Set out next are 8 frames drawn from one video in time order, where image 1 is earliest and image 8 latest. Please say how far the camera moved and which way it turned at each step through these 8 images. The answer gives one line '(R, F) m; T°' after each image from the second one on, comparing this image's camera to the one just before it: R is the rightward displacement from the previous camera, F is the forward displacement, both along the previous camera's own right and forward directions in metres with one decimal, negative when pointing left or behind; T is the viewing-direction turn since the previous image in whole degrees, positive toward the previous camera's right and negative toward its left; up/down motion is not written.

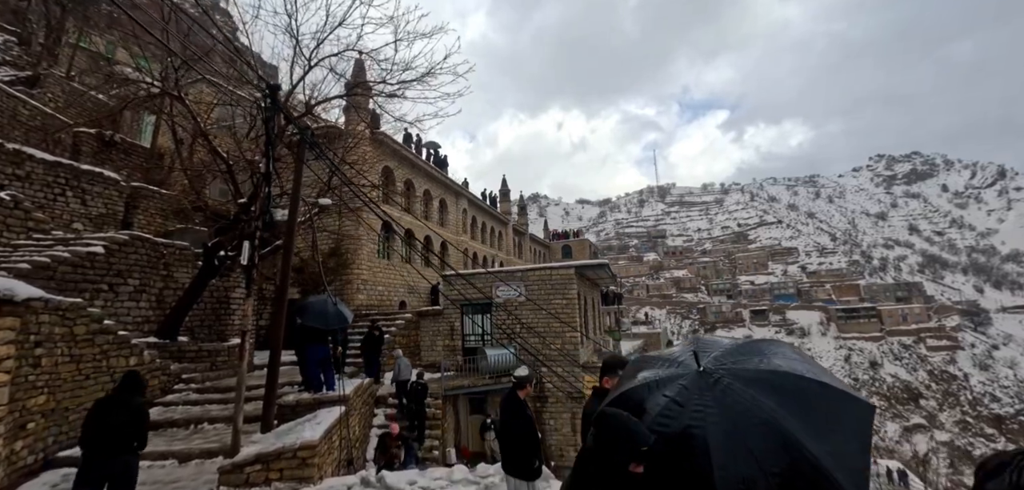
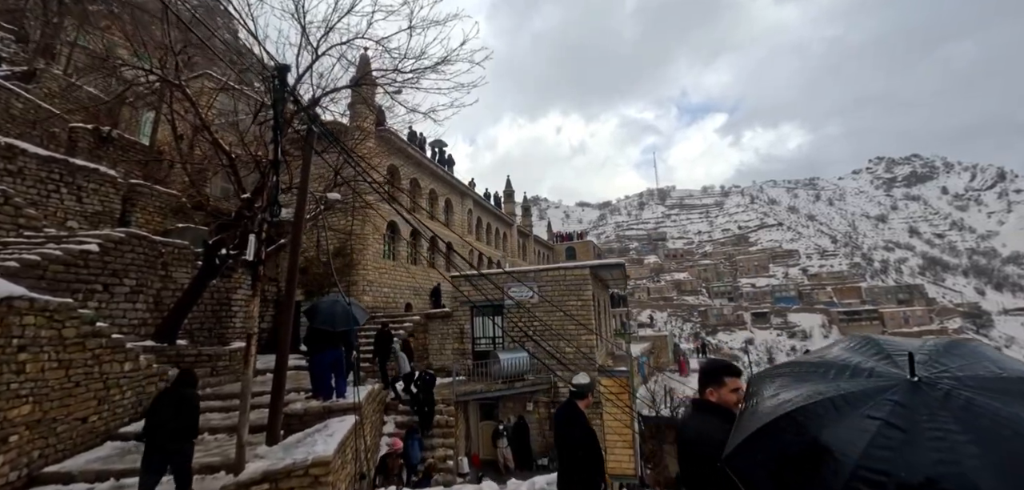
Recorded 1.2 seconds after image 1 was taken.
(-0.4, +0.5) m; 0°
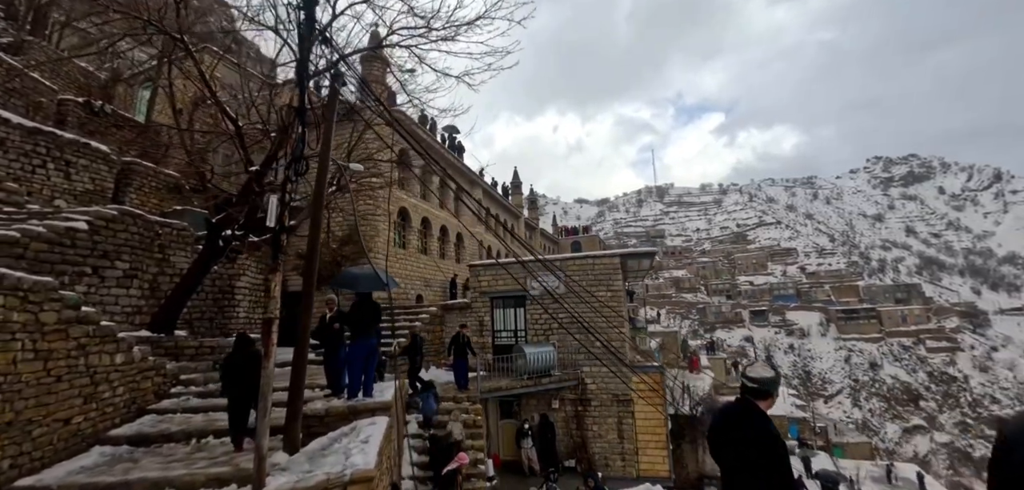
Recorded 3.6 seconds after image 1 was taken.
(-0.7, +0.9) m; 0°
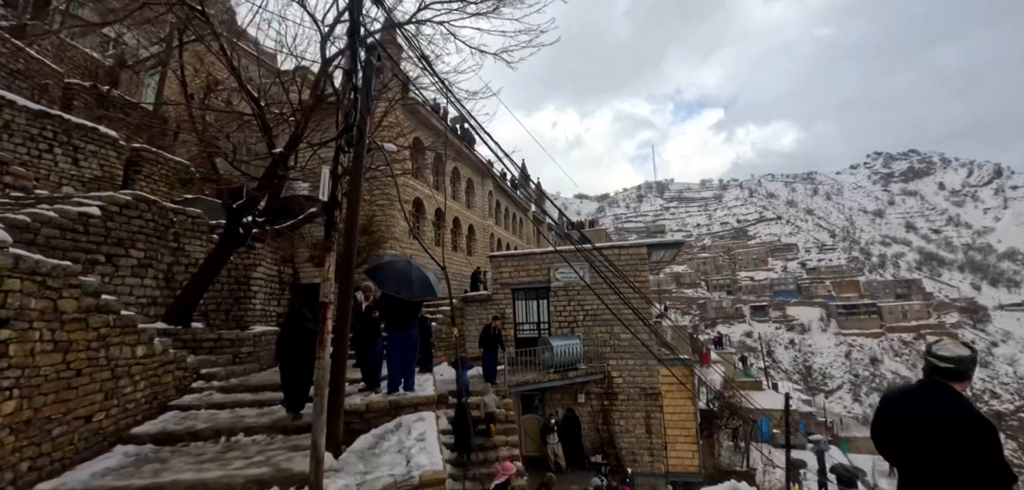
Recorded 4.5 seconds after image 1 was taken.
(-0.6, +0.4) m; 0°
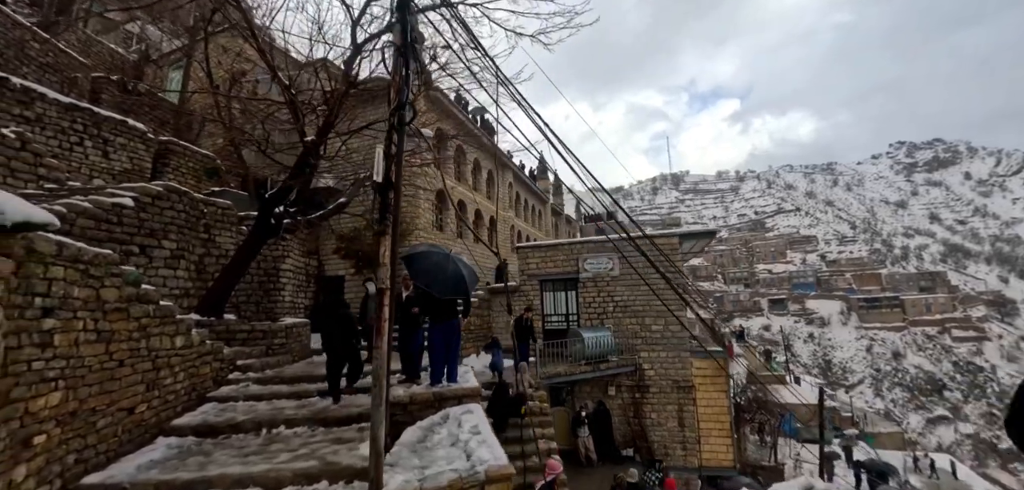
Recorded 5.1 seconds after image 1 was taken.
(-0.4, +0.2) m; -2°
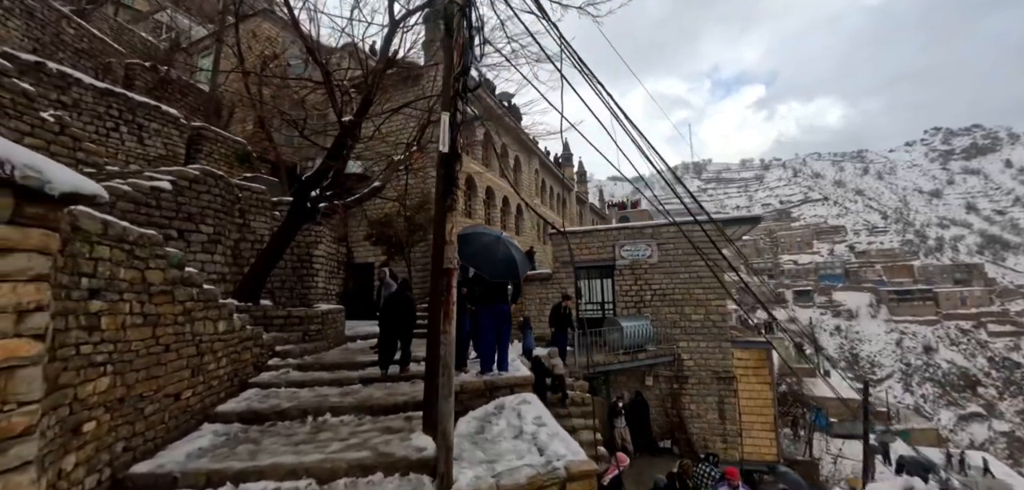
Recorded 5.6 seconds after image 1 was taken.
(-0.4, +0.3) m; -2°
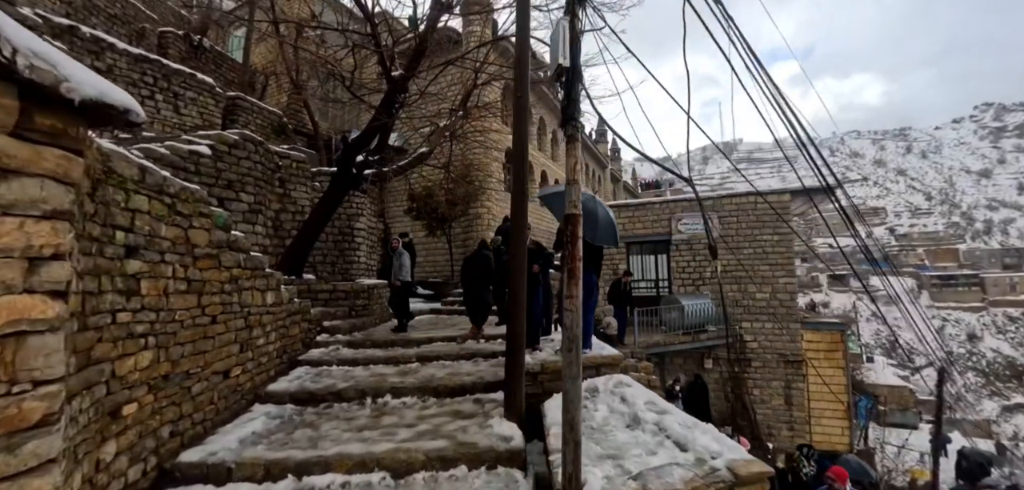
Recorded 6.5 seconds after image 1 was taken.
(-0.6, +0.6) m; -3°
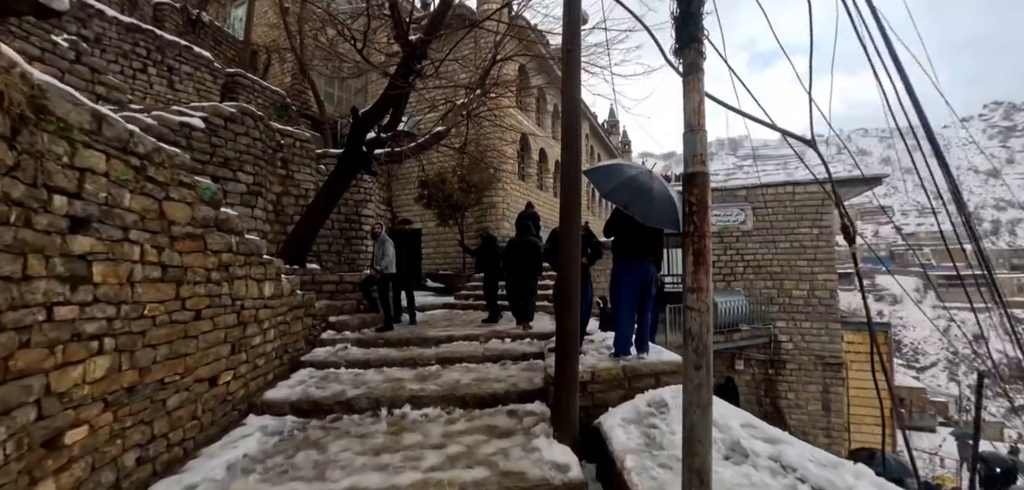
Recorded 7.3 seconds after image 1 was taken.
(-0.3, +0.7) m; 0°
